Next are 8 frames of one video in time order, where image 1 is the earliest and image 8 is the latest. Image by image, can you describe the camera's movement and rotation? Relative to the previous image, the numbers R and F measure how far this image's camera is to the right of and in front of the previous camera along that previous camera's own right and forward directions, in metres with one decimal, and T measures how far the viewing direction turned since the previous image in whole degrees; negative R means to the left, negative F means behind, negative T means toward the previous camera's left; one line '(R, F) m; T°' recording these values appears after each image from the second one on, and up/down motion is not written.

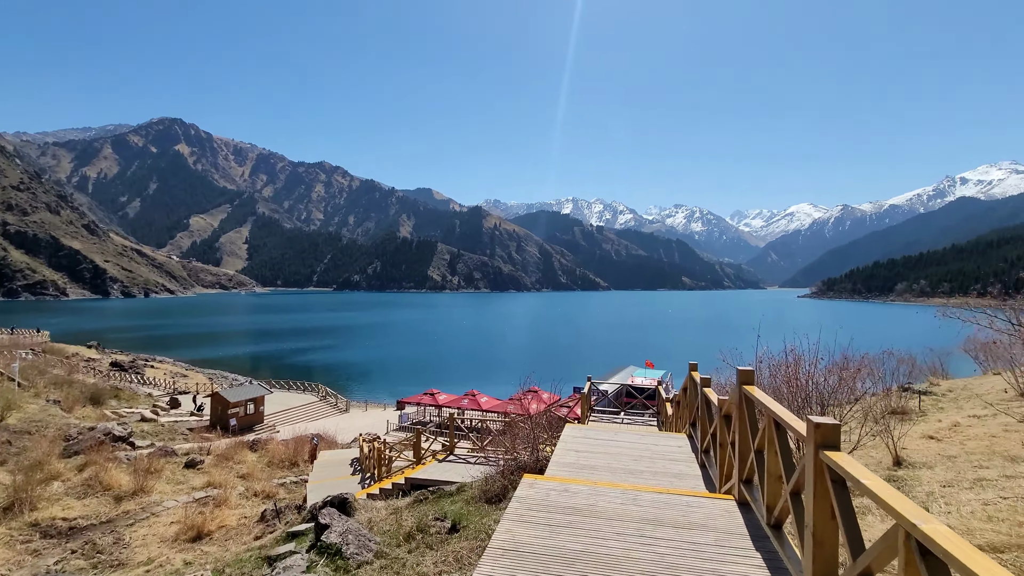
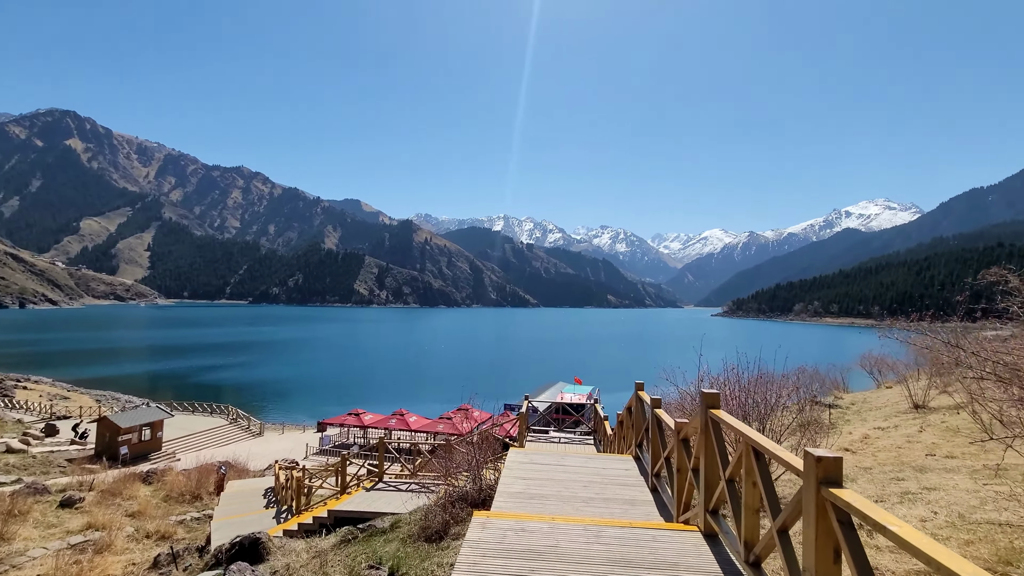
(-0.2, +0.4) m; +8°
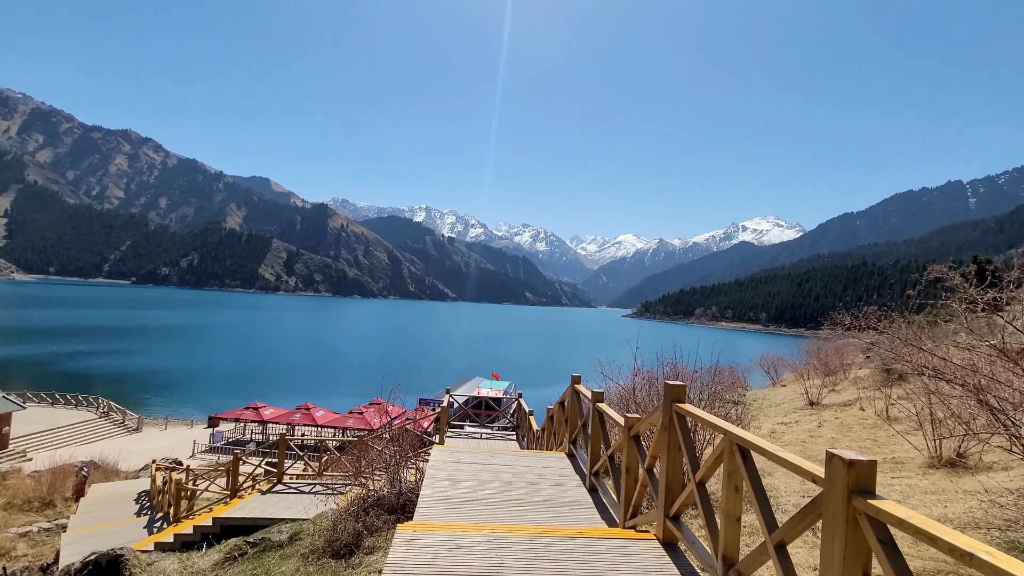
(-0.1, +0.6) m; +9°
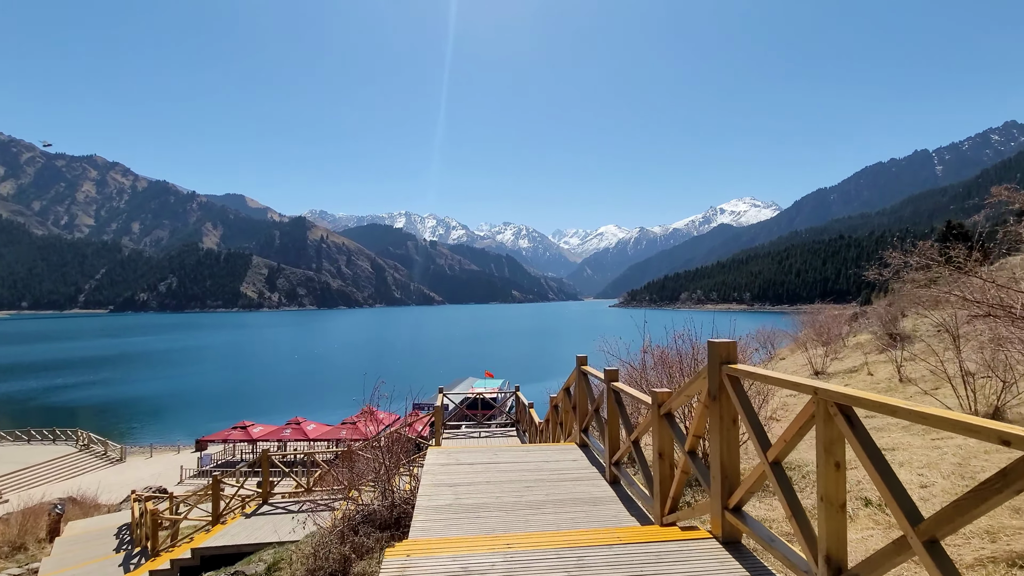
(-0.1, +0.6) m; +2°
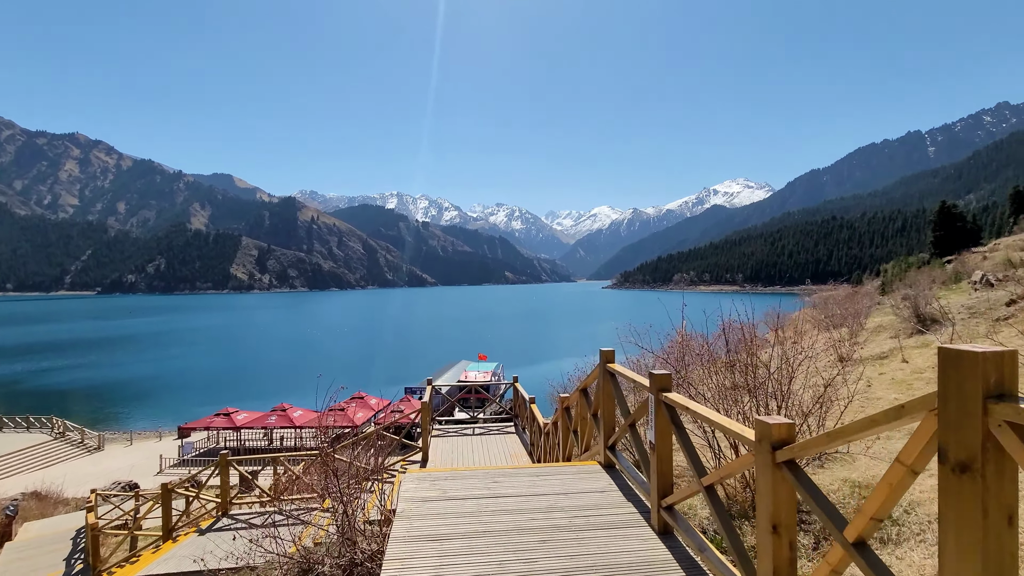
(-0.1, +1.3) m; +1°
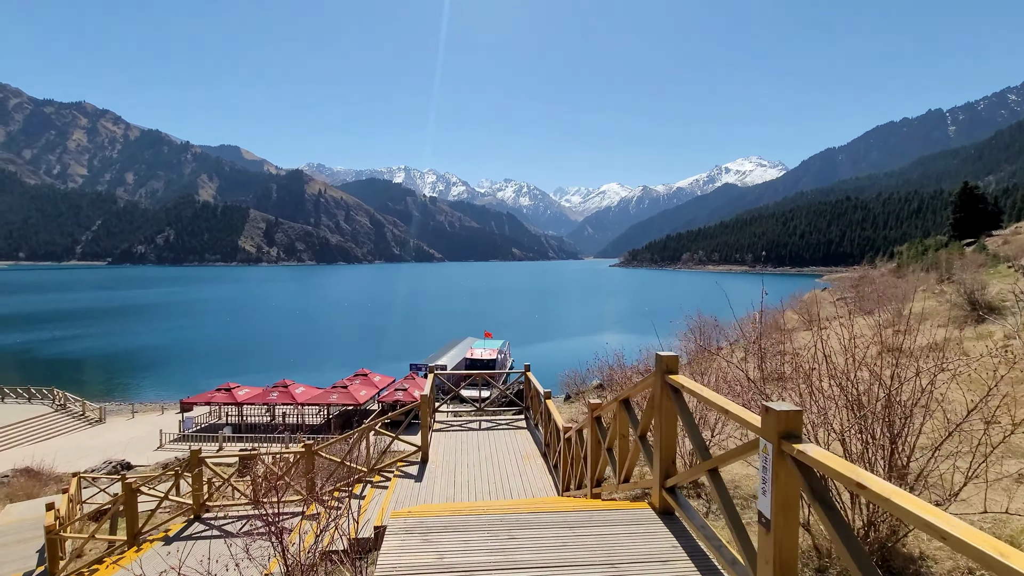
(-0.1, +1.1) m; -1°
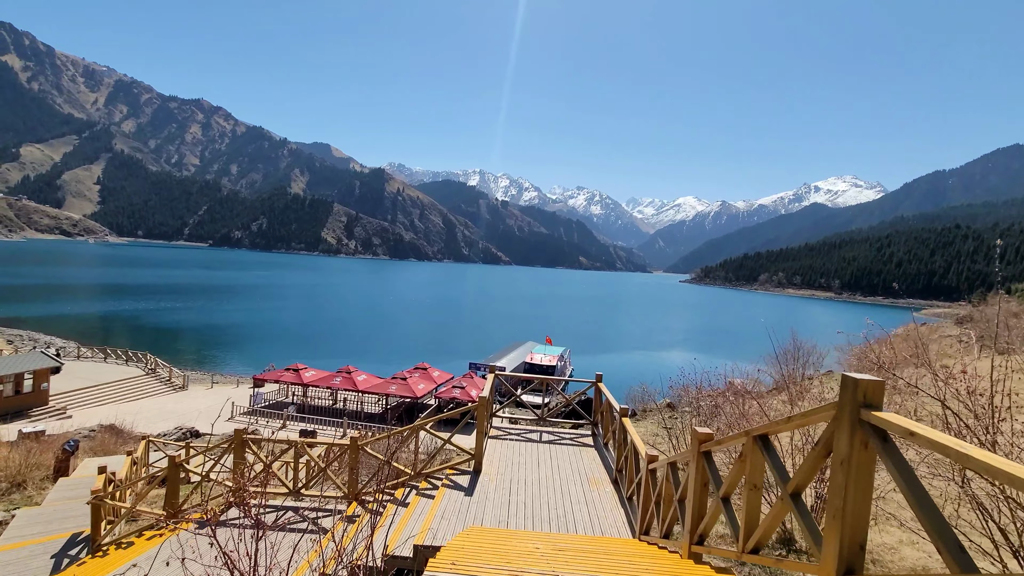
(-0.2, +0.9) m; -8°
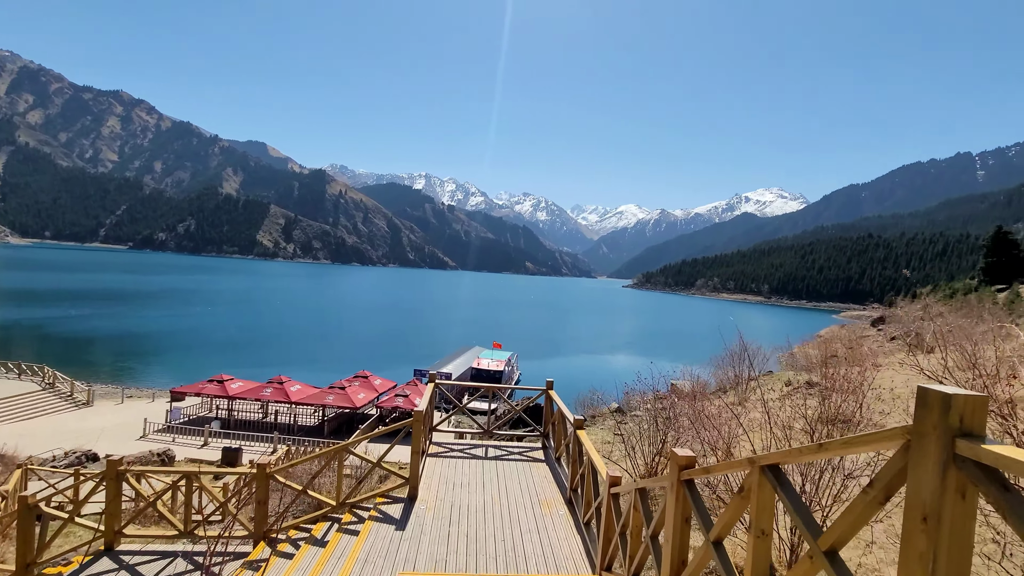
(+0.1, +0.7) m; +6°
